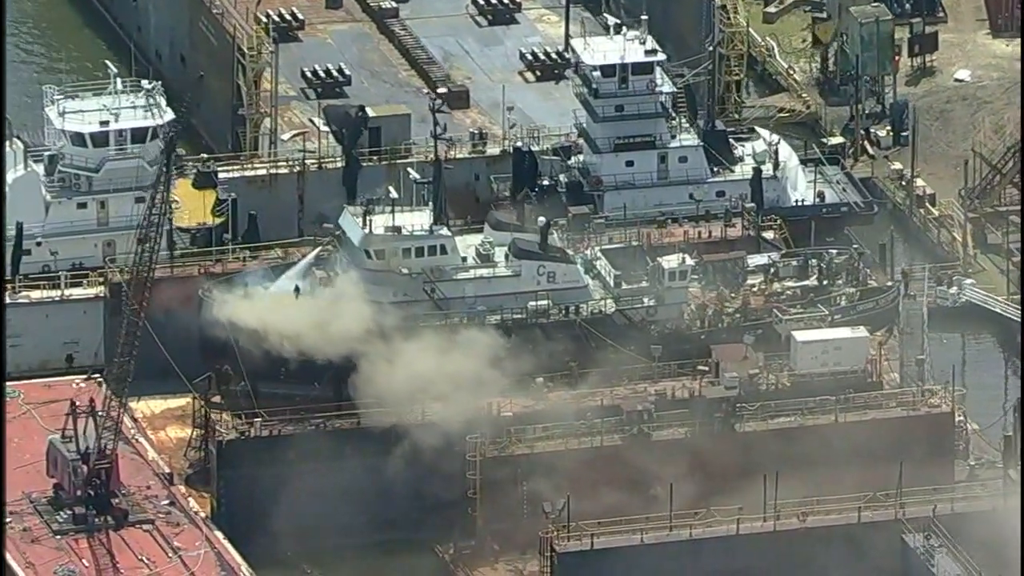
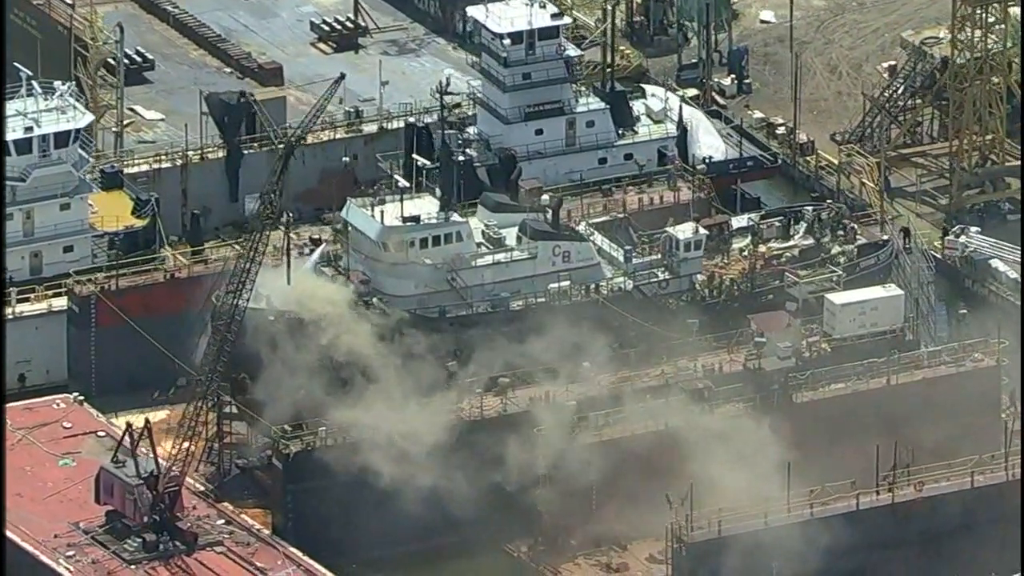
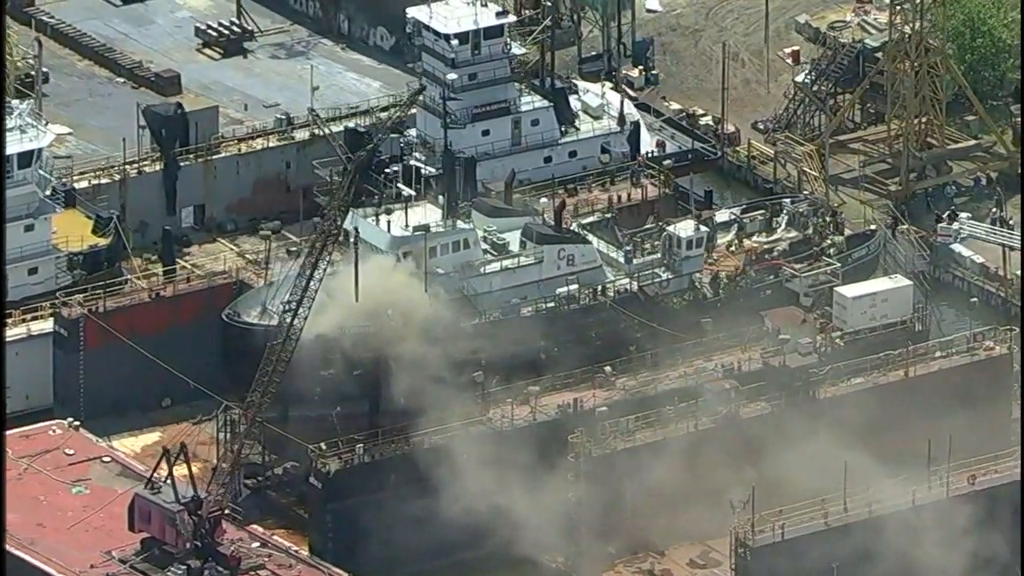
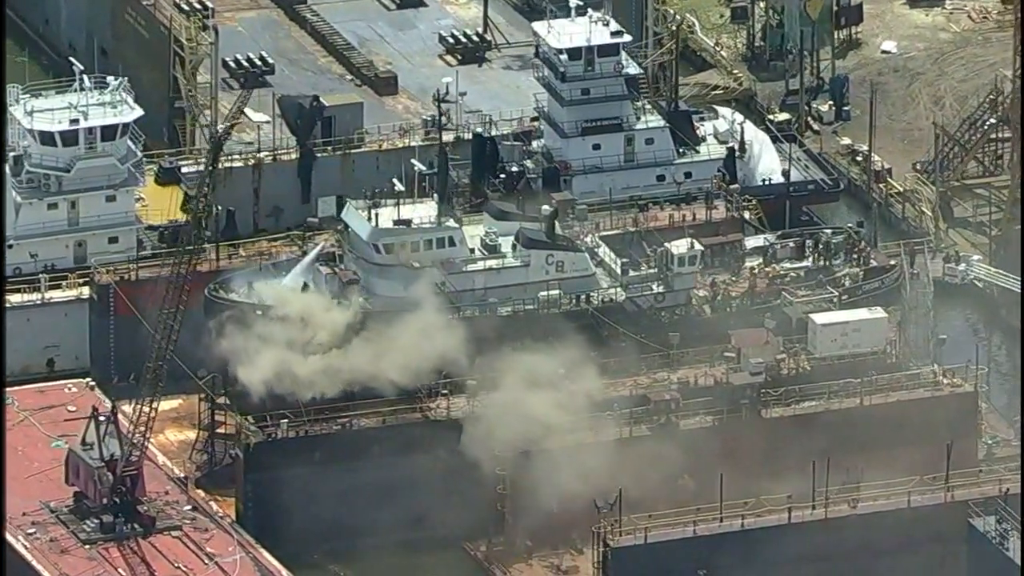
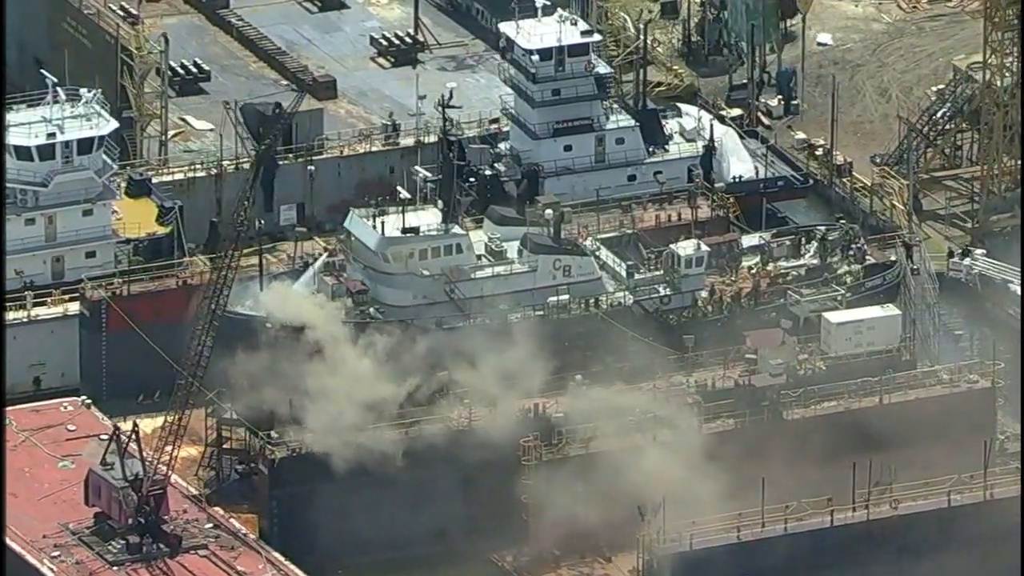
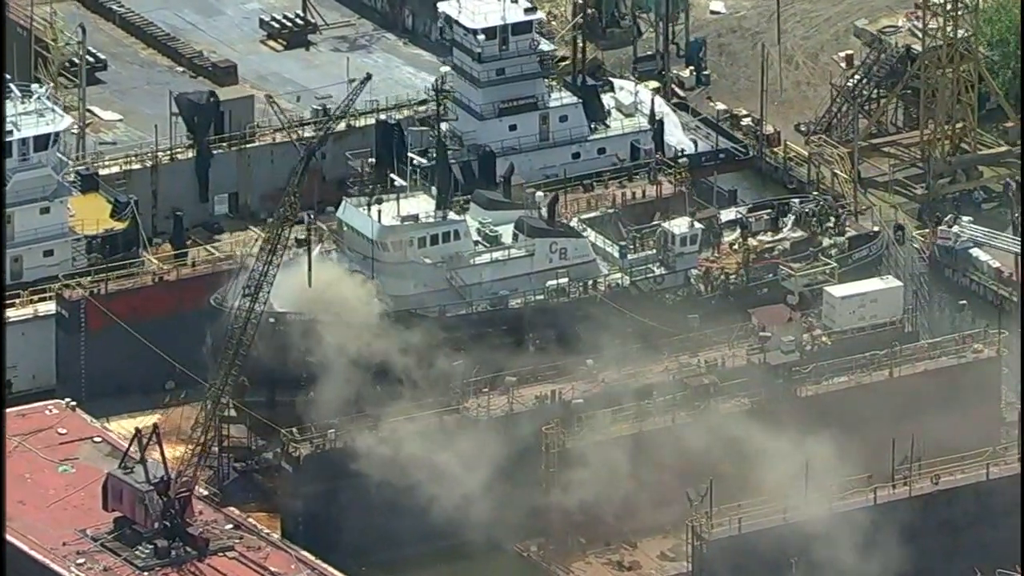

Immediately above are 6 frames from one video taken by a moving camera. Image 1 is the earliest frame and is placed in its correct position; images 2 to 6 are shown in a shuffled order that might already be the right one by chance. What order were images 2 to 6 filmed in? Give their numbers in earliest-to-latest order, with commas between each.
4, 5, 2, 6, 3
